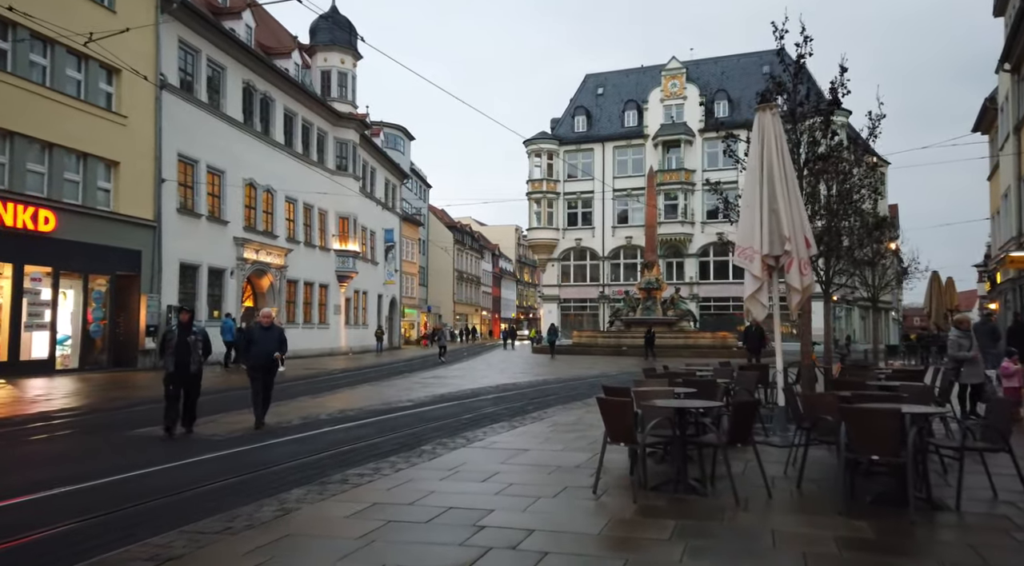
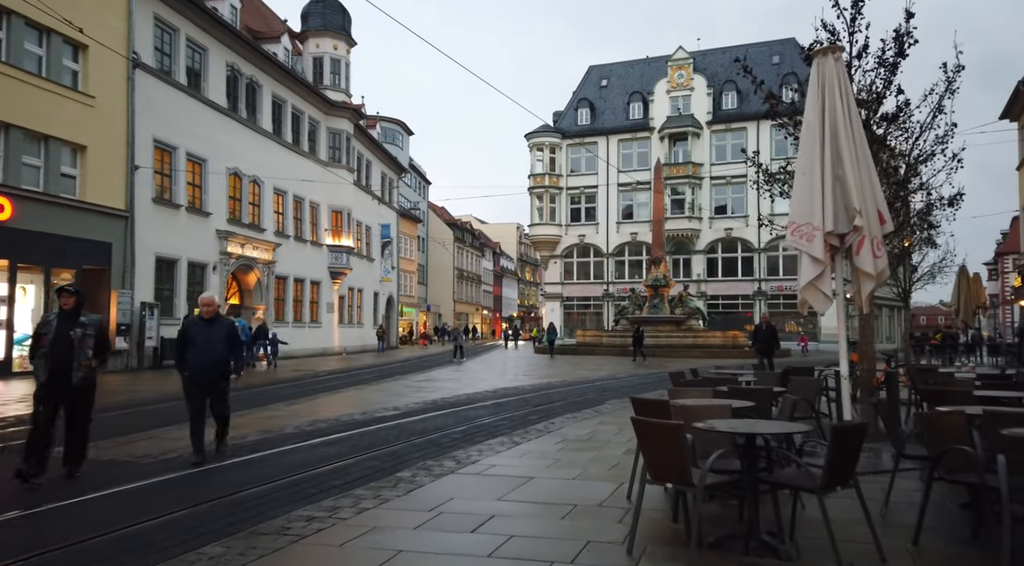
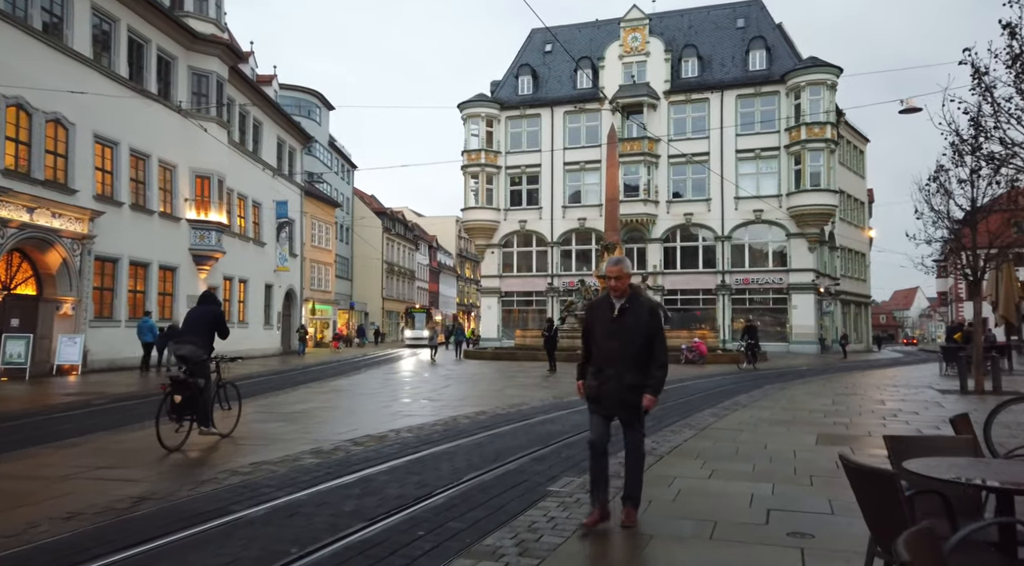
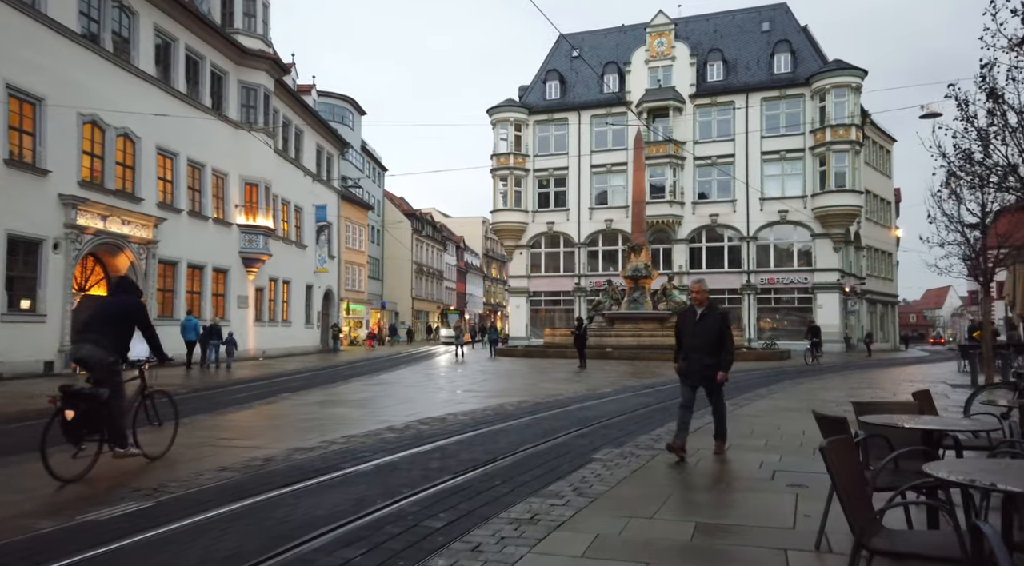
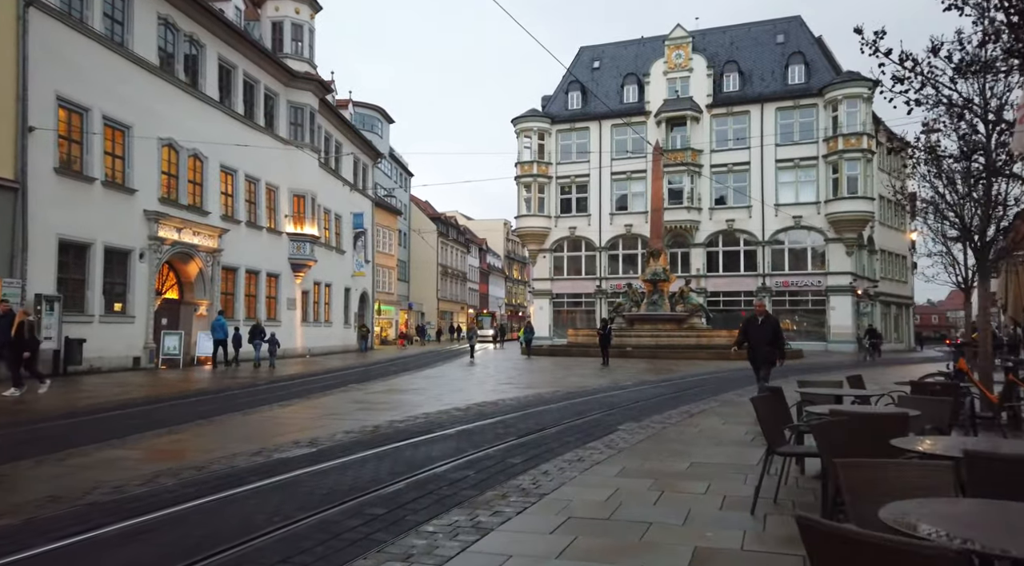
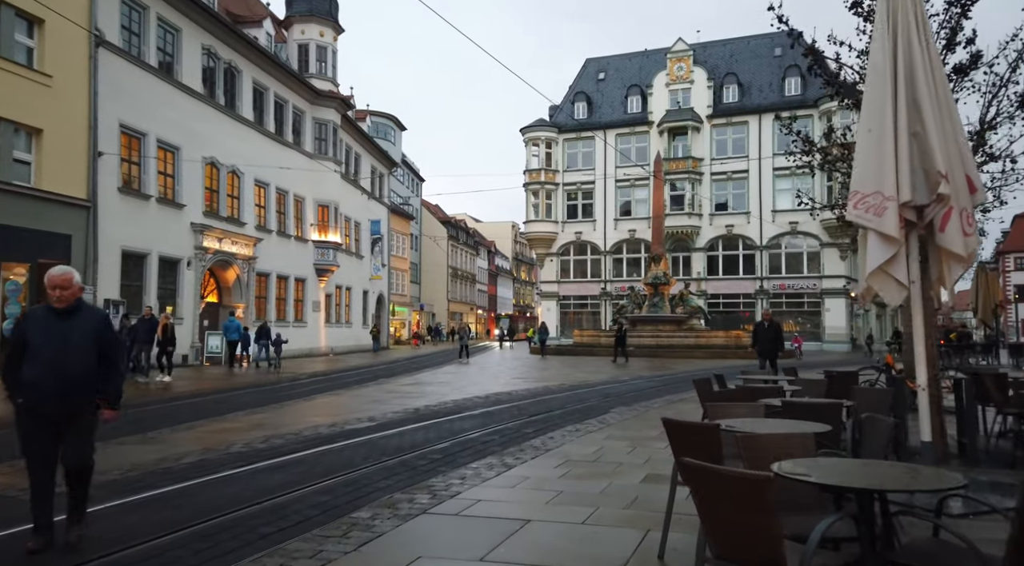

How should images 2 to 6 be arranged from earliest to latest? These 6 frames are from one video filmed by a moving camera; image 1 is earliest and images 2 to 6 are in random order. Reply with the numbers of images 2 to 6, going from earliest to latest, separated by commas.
2, 6, 5, 4, 3
